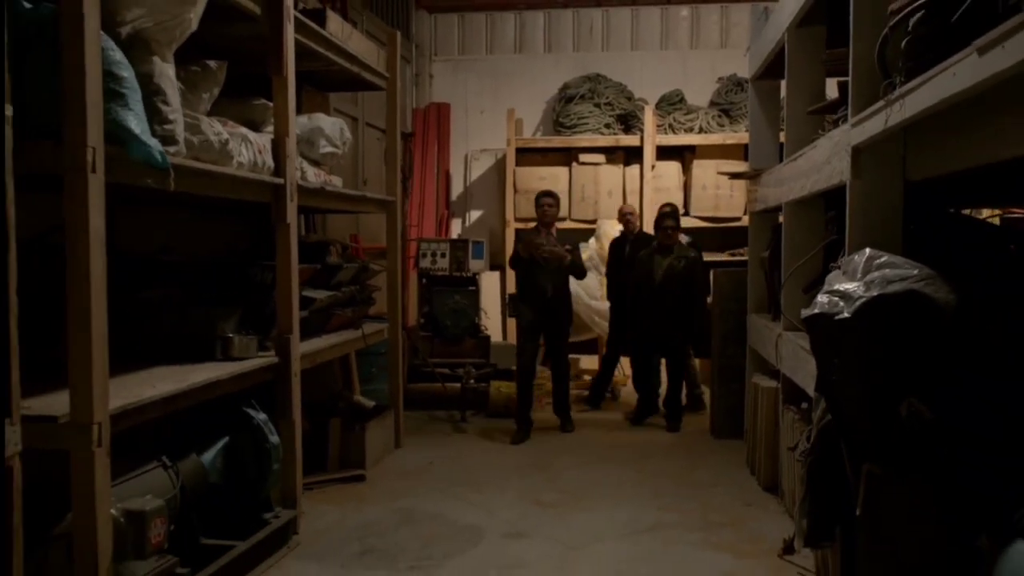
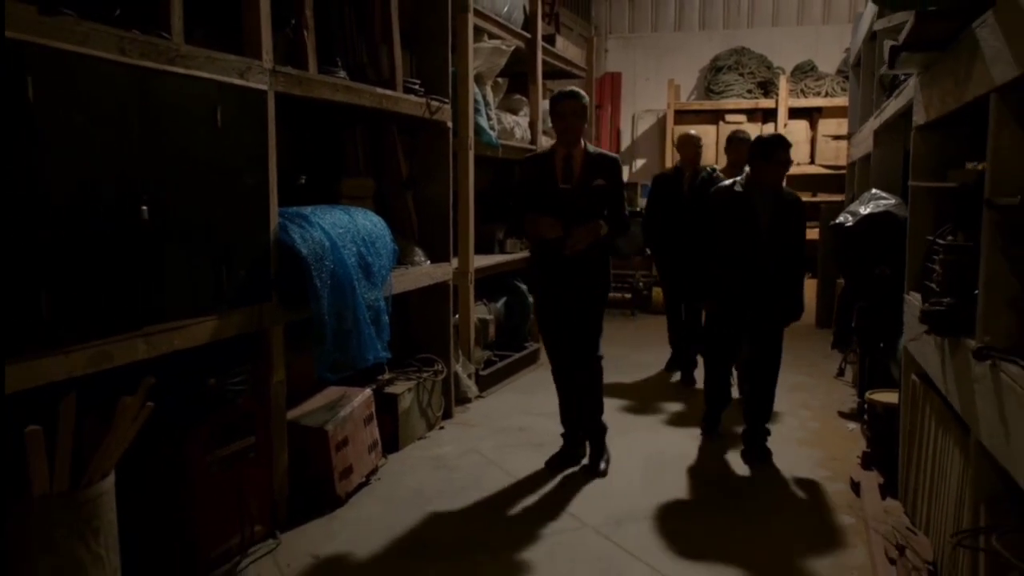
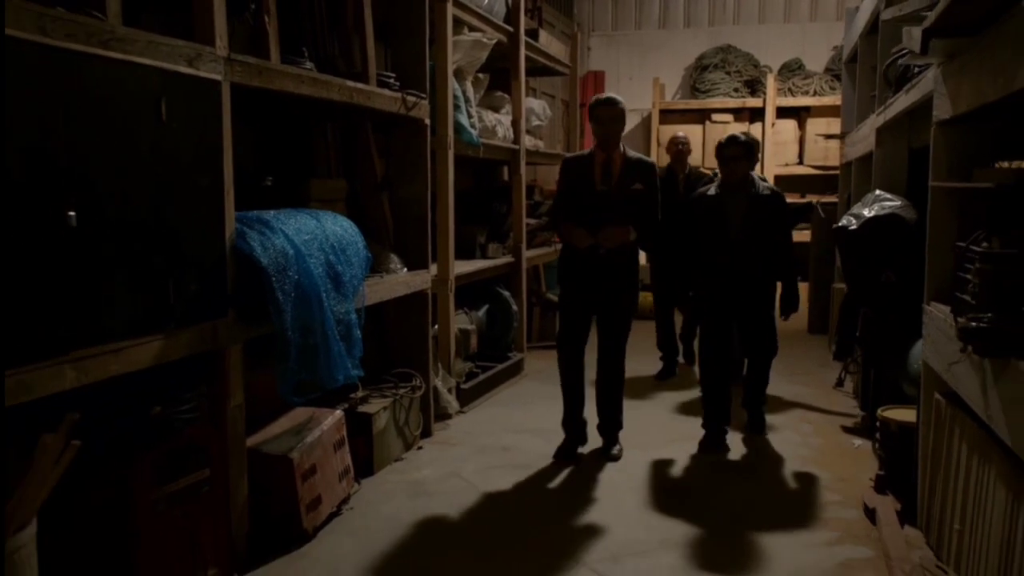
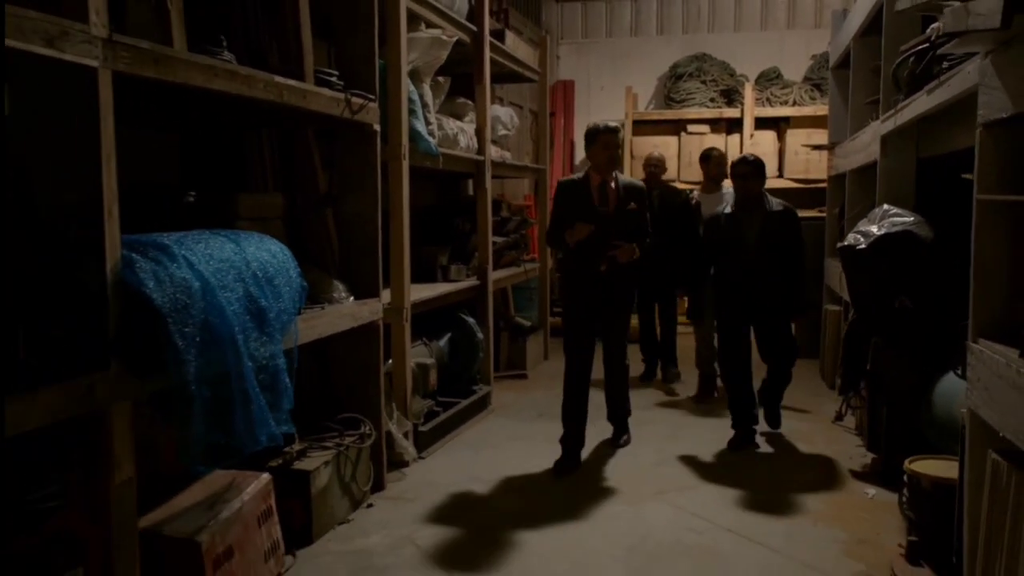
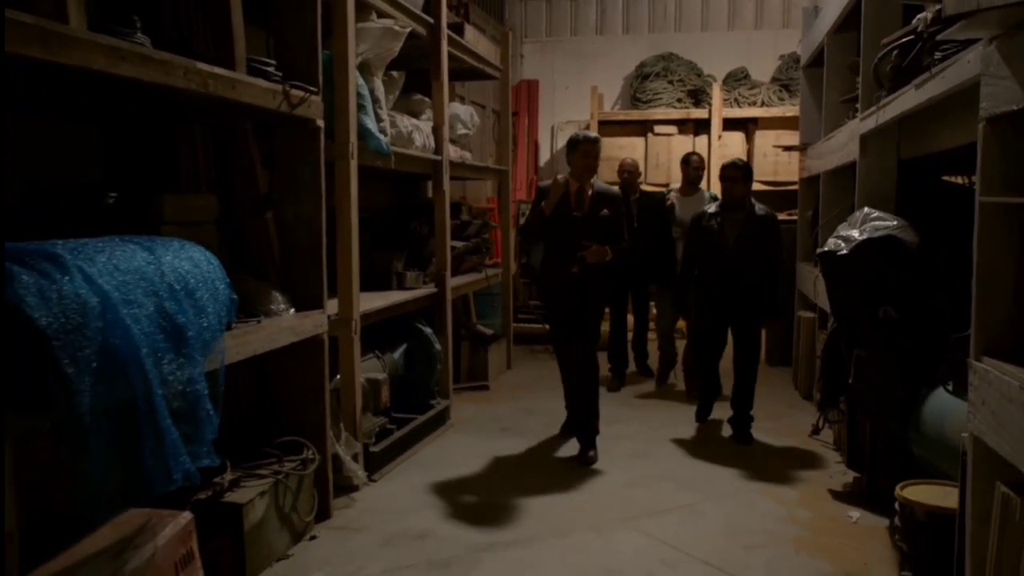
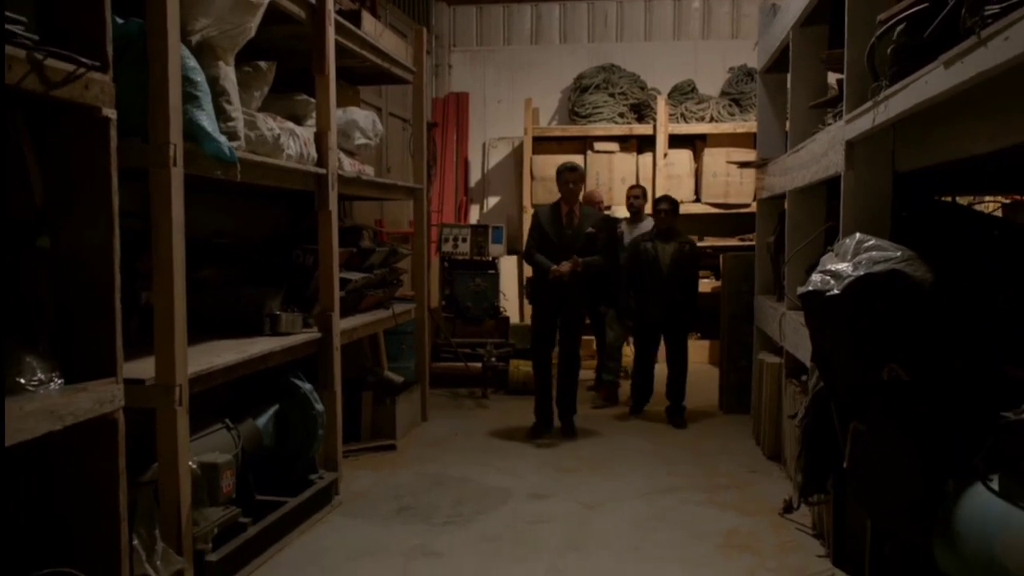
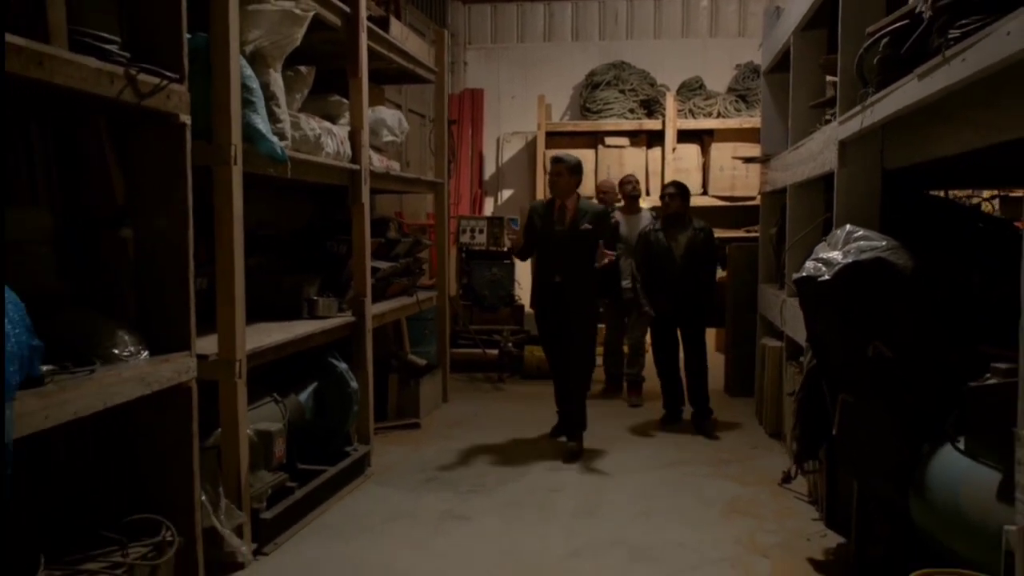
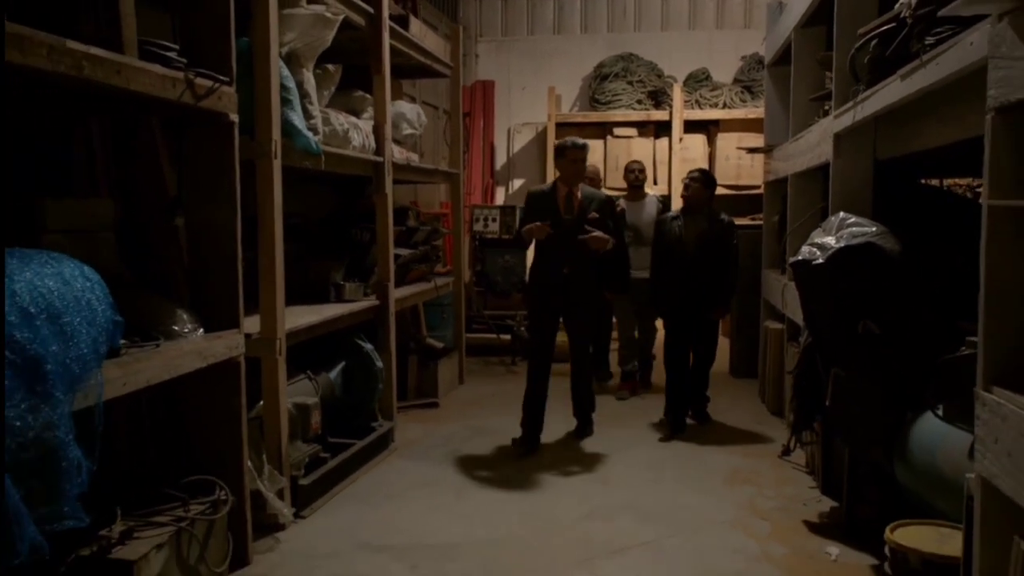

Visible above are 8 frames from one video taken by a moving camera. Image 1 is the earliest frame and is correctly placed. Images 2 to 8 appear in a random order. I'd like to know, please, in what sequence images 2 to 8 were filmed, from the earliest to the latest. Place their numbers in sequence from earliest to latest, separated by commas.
6, 7, 8, 5, 4, 3, 2
